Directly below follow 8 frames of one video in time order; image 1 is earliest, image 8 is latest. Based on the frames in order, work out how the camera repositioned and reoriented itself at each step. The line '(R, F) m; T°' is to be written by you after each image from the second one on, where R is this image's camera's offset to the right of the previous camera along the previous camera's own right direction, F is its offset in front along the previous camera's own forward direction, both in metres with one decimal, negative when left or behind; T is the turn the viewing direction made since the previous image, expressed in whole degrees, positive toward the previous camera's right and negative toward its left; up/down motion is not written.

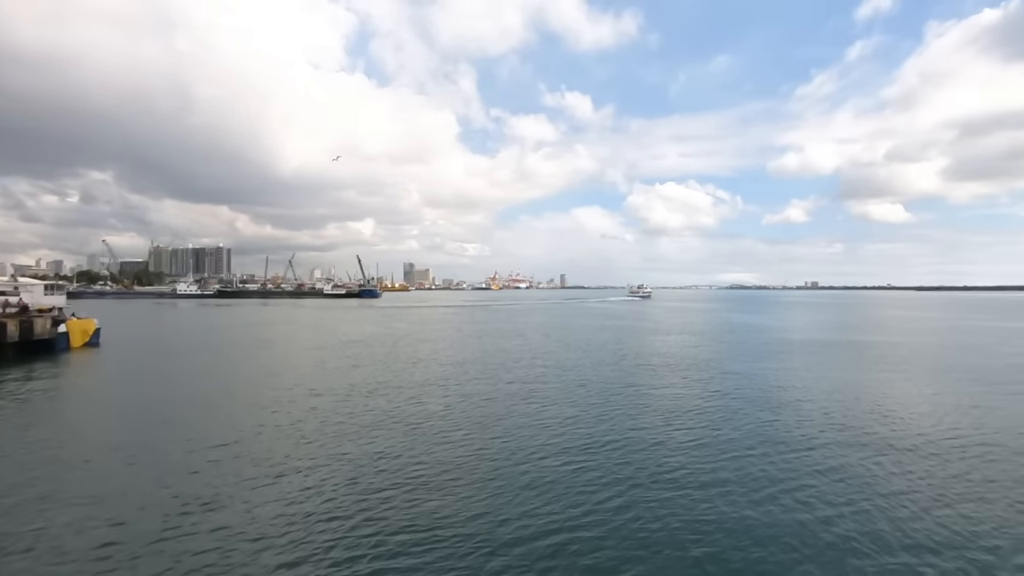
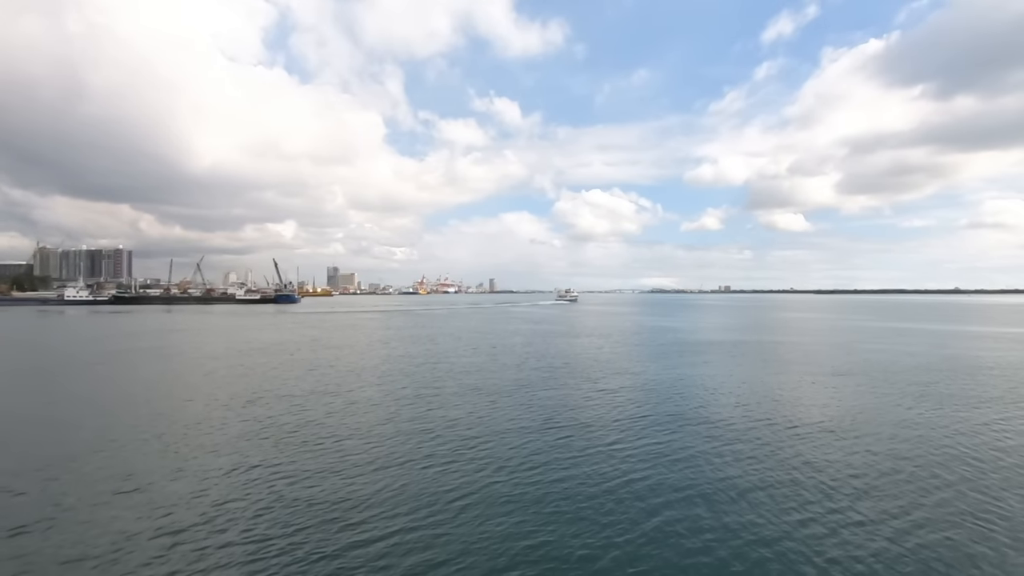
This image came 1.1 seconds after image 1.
(+1.8, +0.3) m; +8°
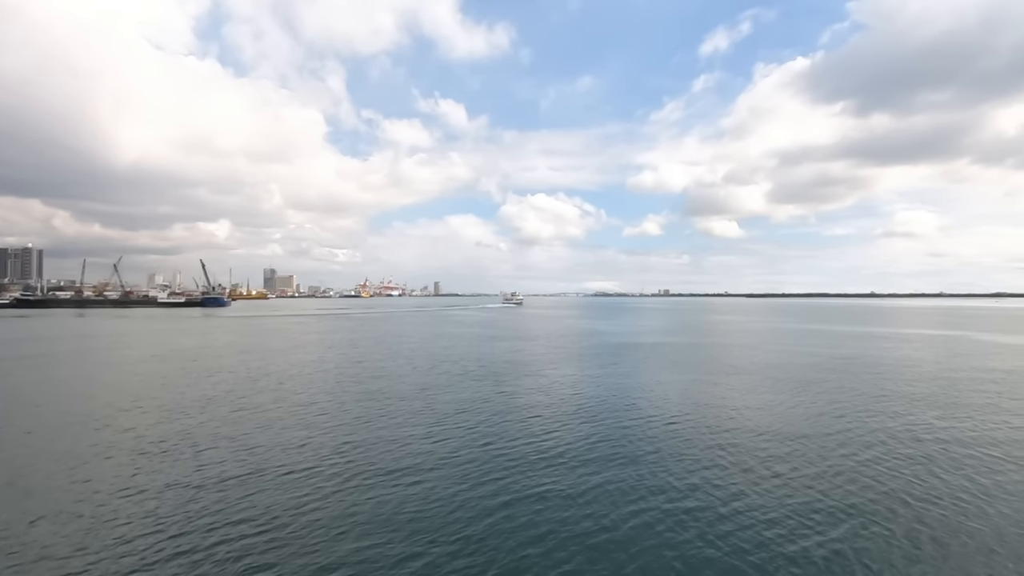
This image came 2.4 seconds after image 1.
(+2.6, -0.4) m; +6°
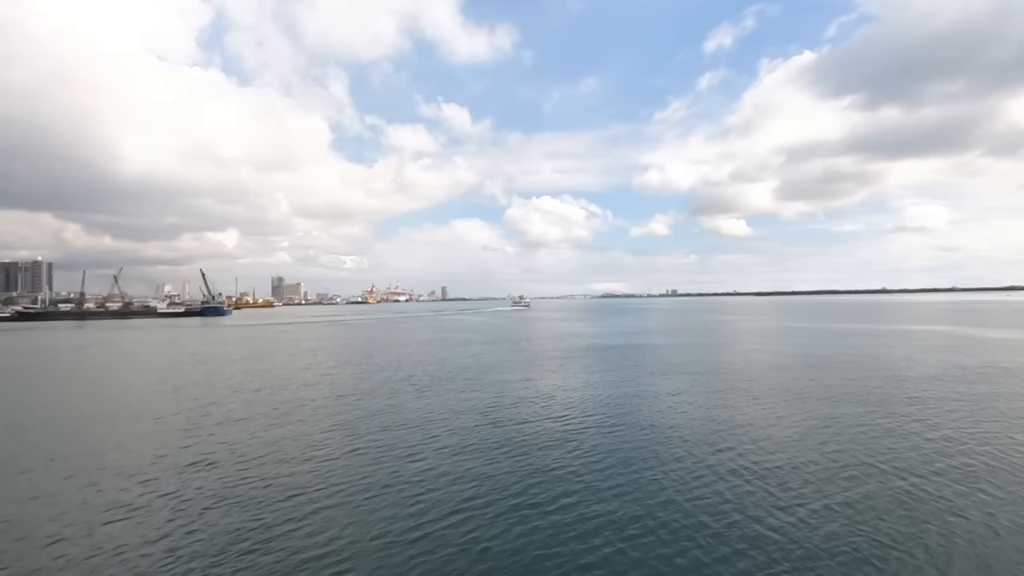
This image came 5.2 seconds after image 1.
(+1.6, +4.0) m; -1°
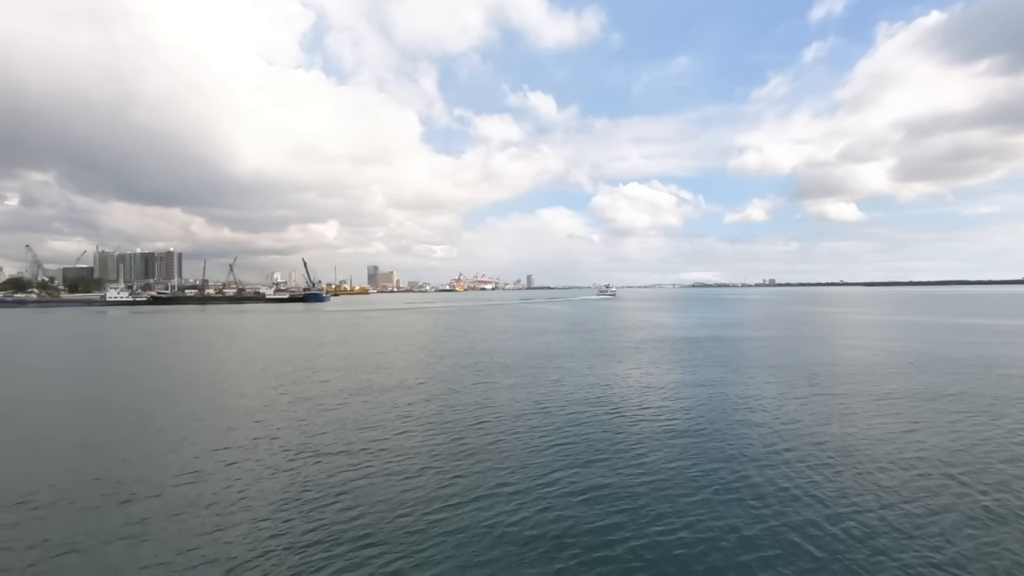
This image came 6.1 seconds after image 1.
(+0.7, +3.2) m; -10°
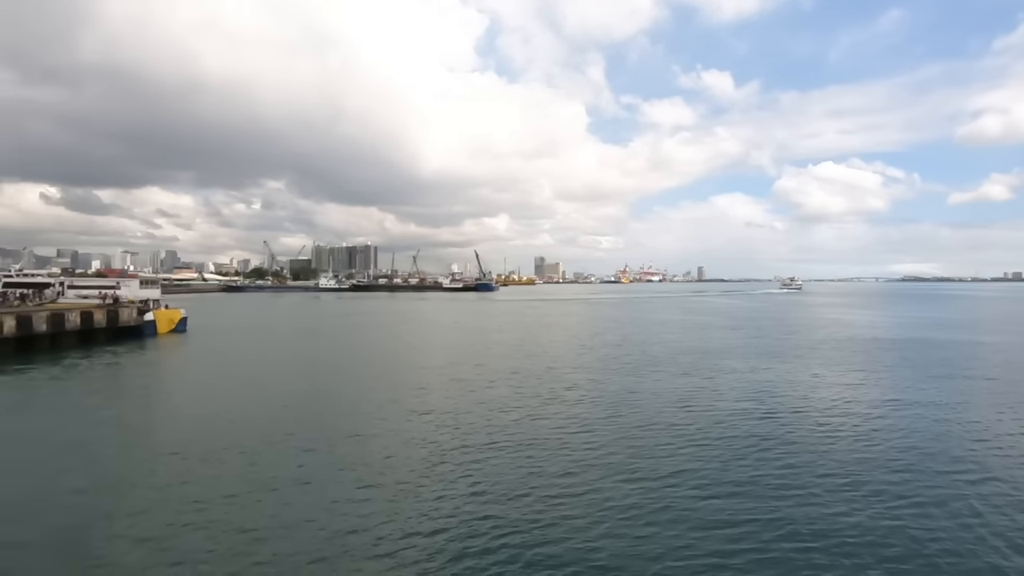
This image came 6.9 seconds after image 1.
(+1.9, +1.5) m; -19°
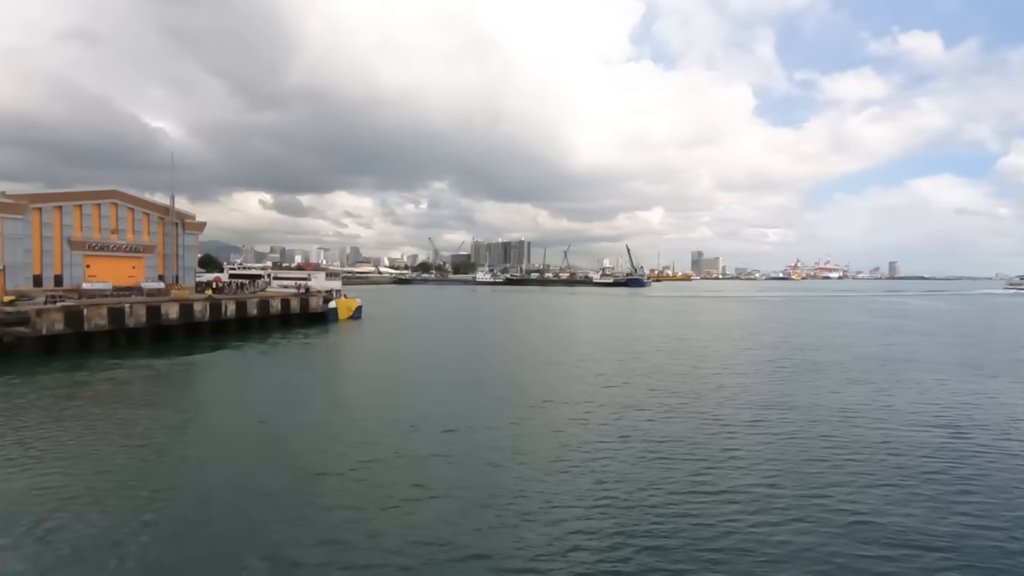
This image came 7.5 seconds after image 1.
(+1.3, -0.2) m; -17°
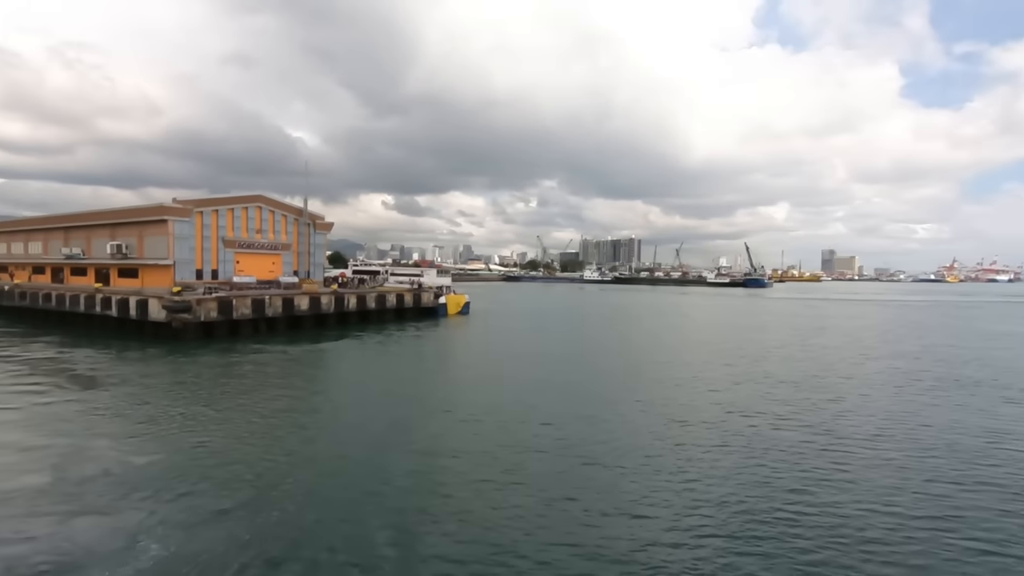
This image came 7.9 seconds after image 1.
(+0.7, -1.1) m; -12°
